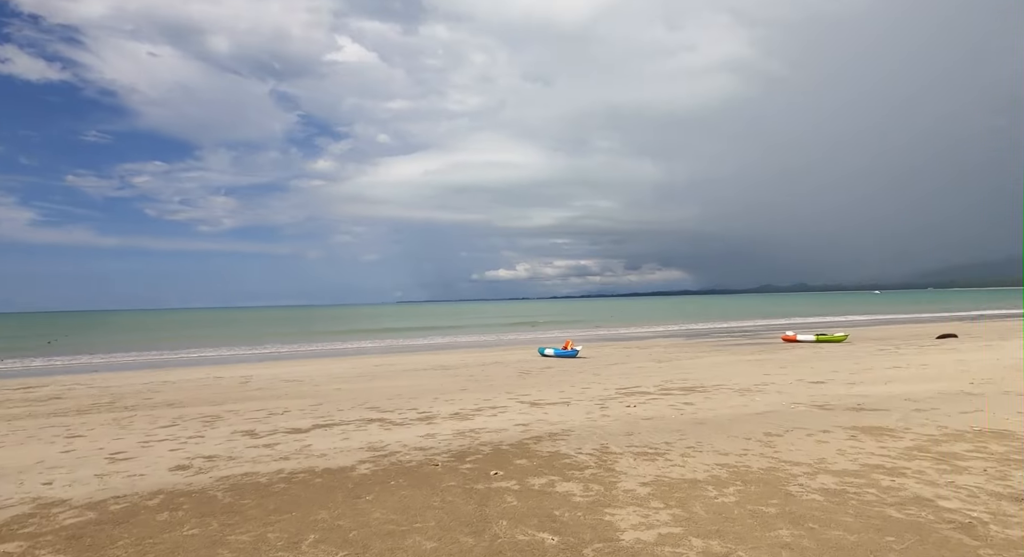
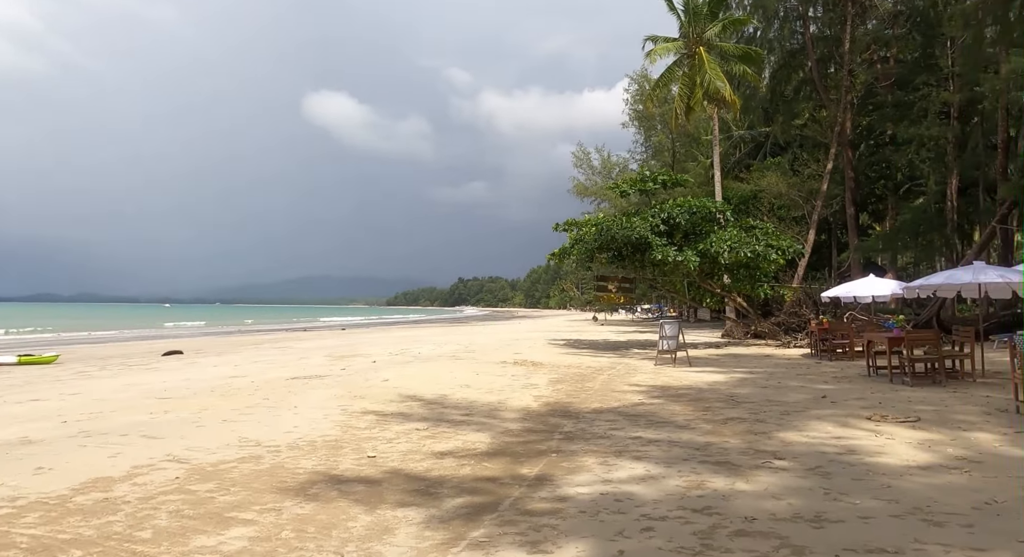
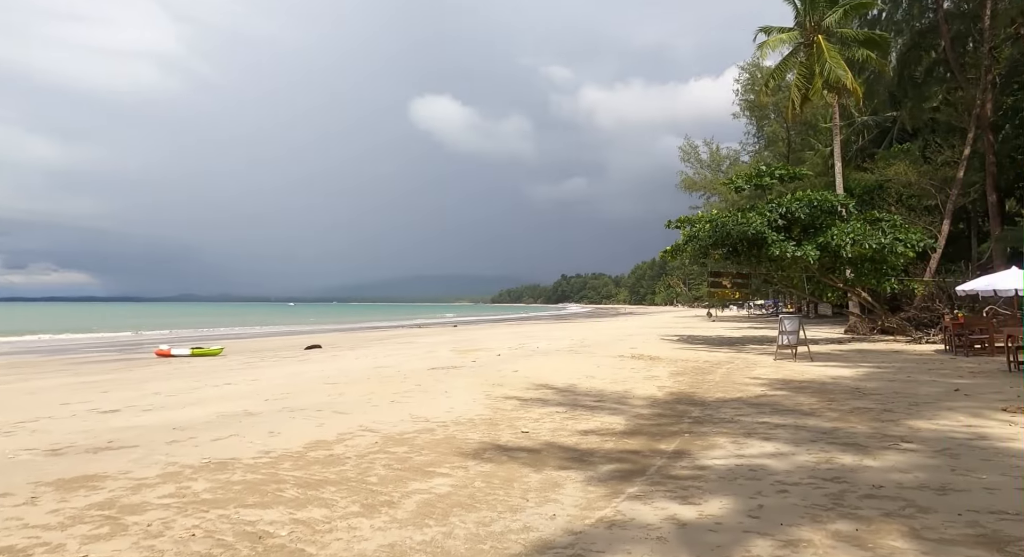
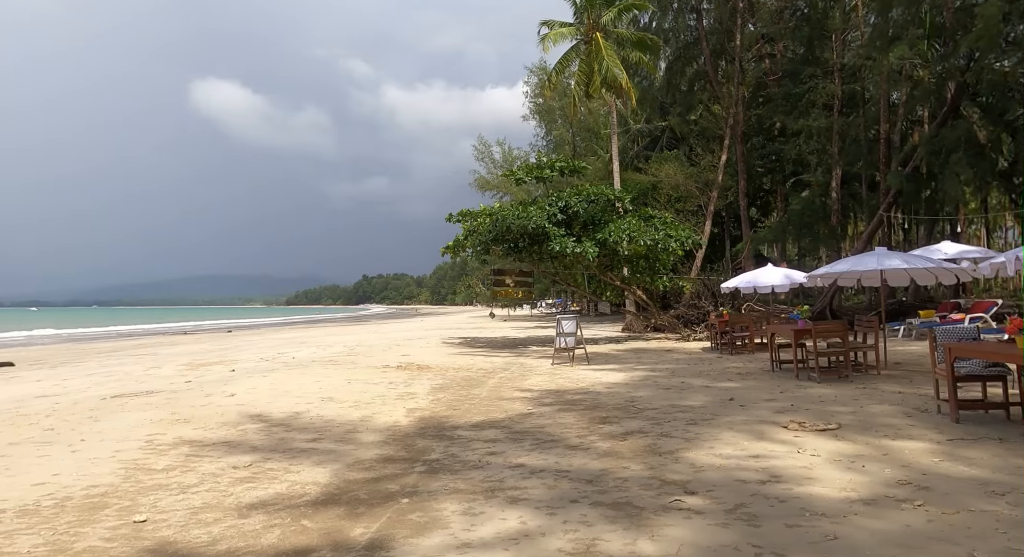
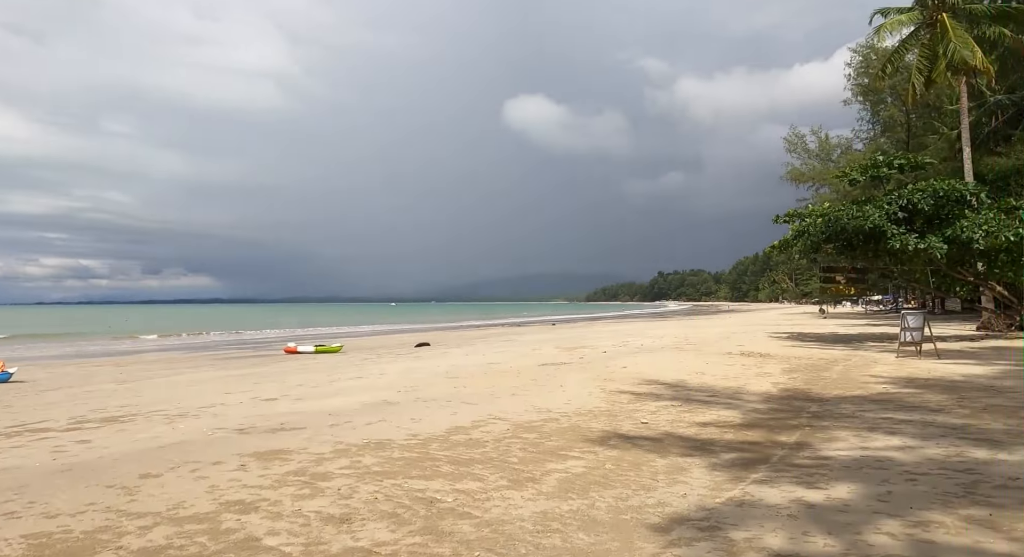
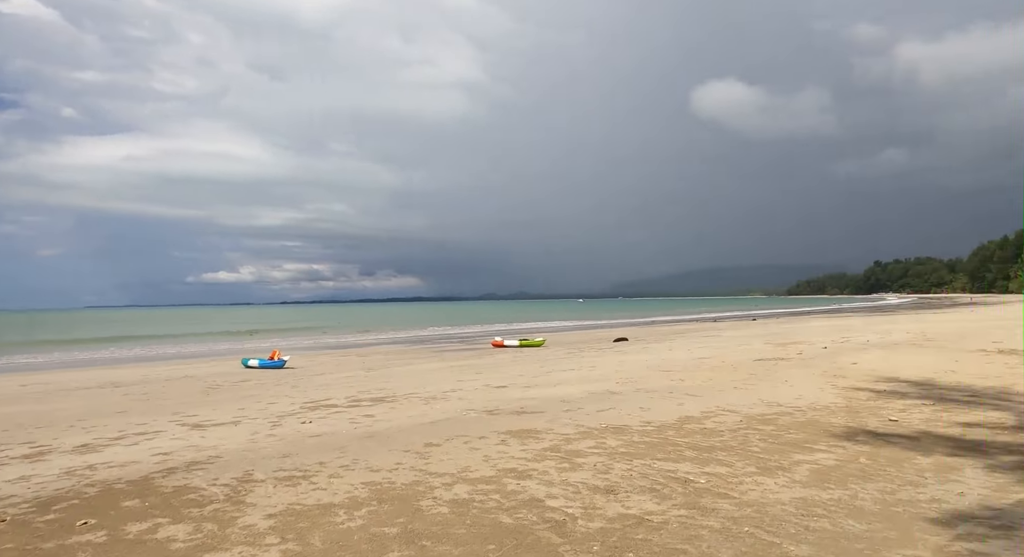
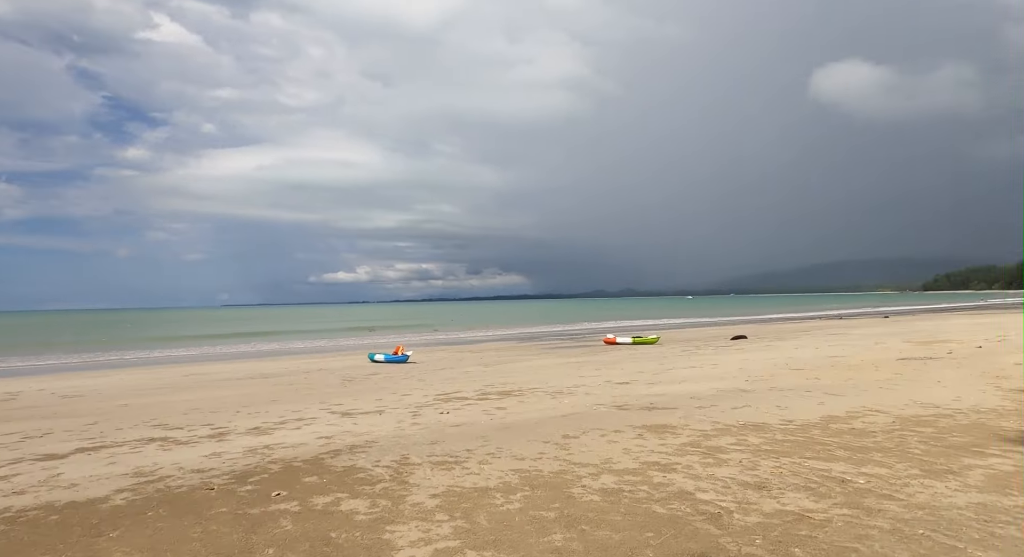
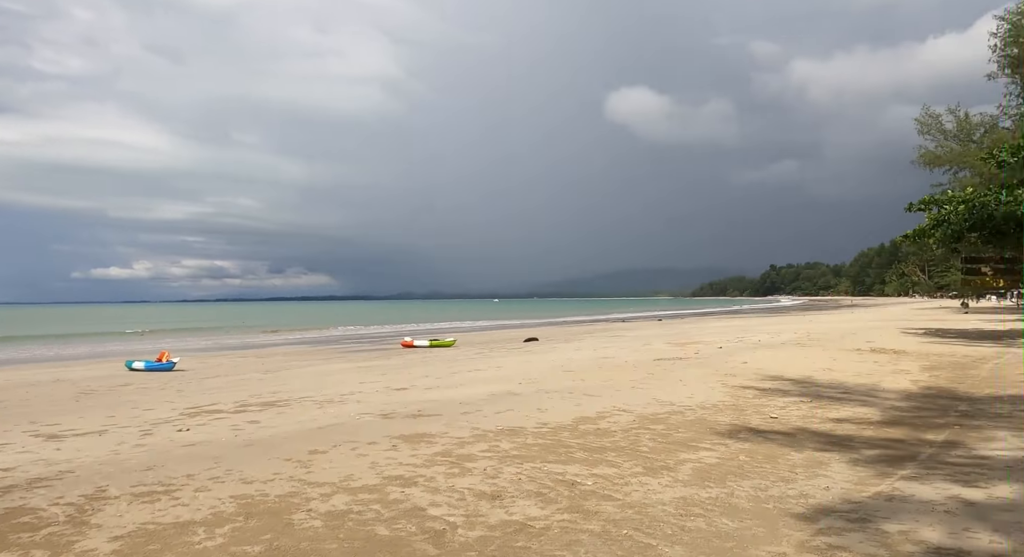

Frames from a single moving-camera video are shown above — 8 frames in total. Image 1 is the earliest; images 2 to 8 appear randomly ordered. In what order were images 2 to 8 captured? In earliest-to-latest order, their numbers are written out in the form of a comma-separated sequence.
7, 6, 8, 5, 3, 2, 4
